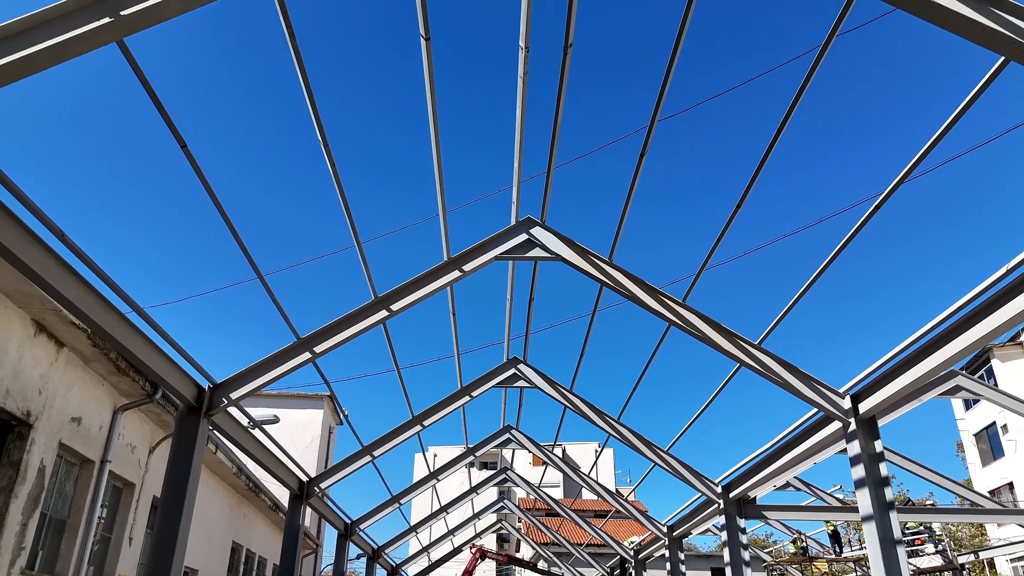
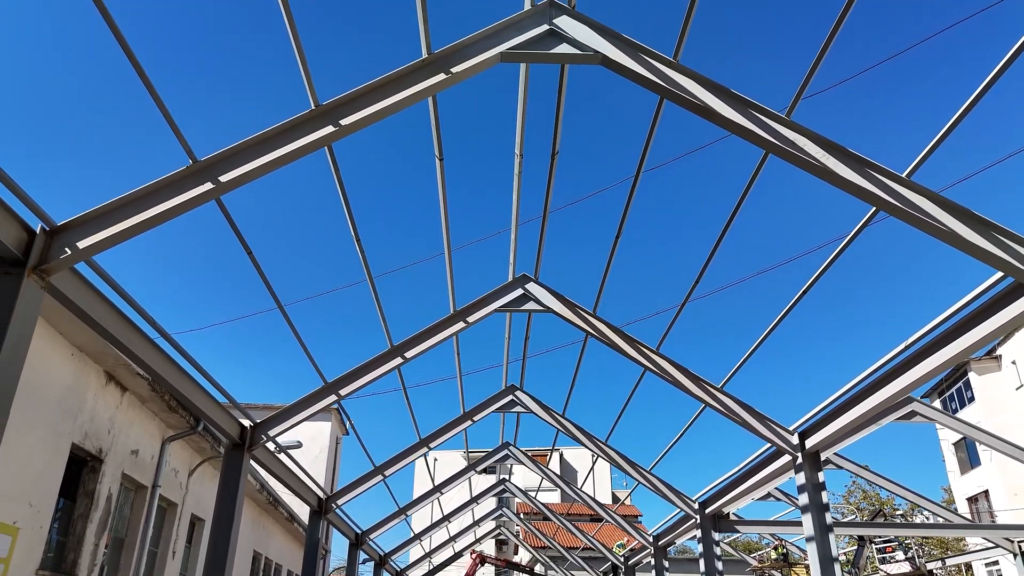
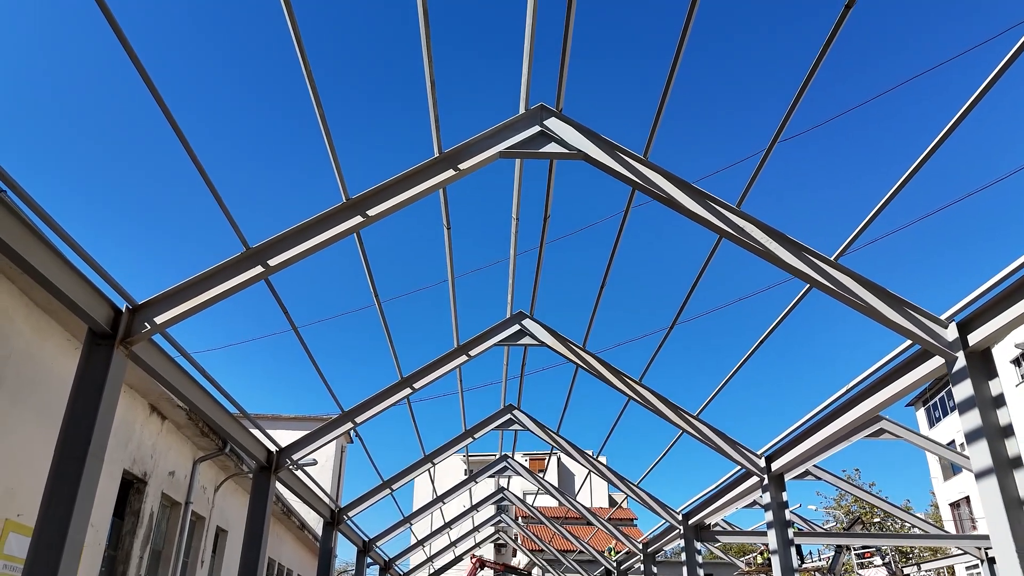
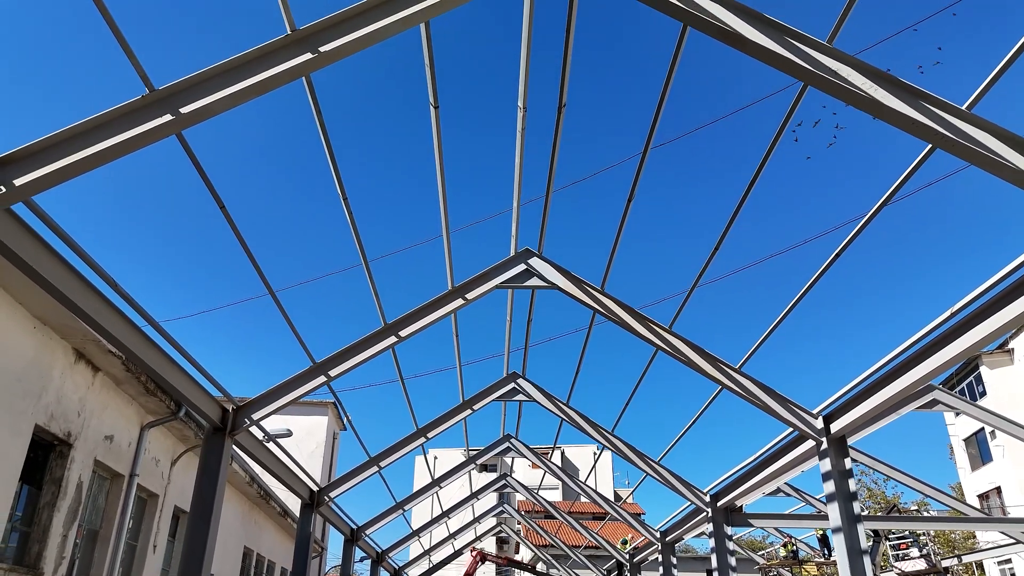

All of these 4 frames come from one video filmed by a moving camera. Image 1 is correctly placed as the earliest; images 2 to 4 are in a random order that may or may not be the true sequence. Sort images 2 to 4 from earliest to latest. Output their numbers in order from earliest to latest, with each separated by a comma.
4, 2, 3
